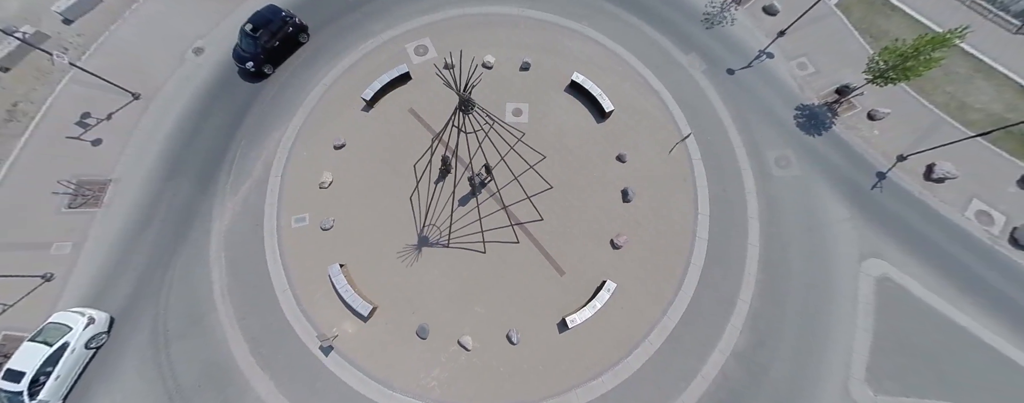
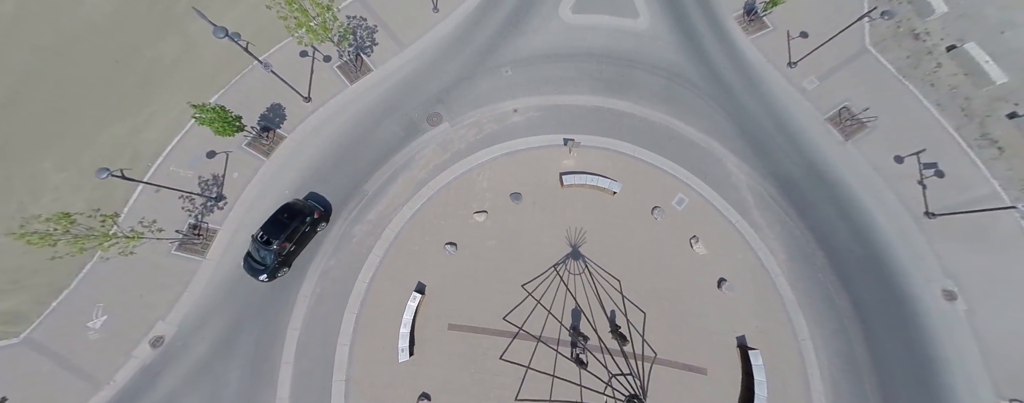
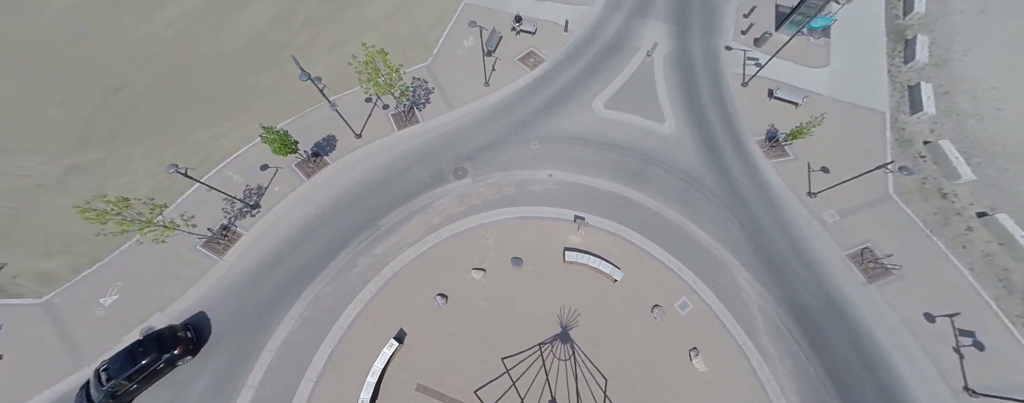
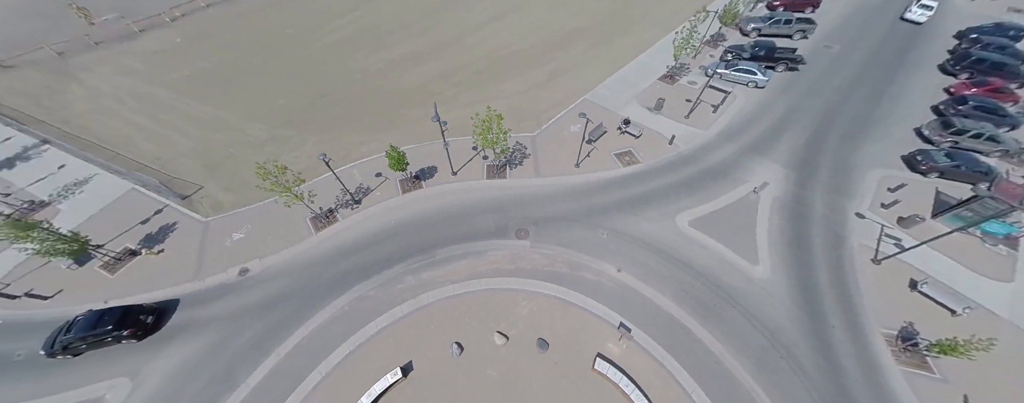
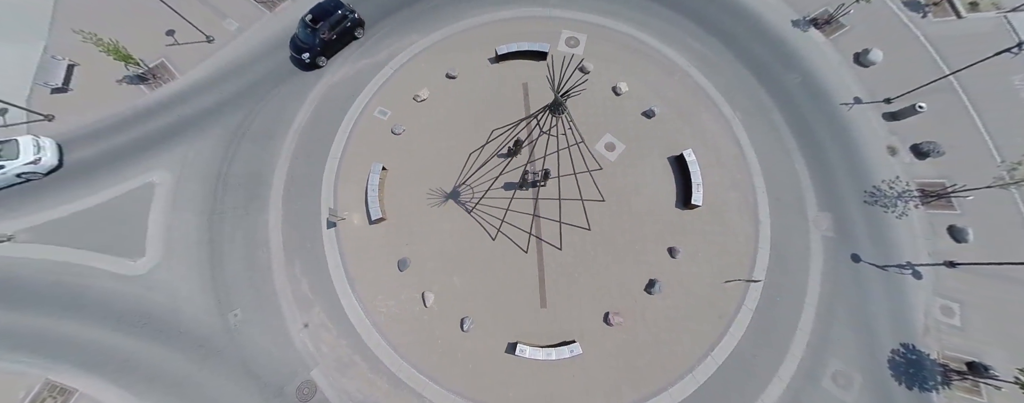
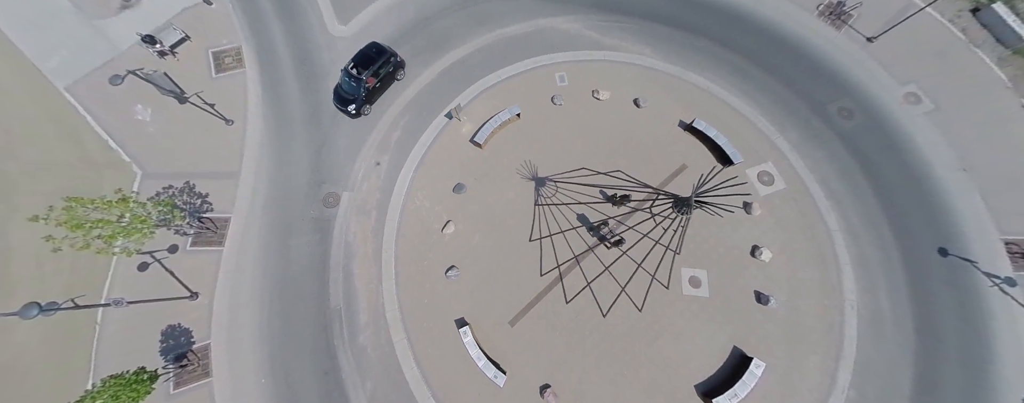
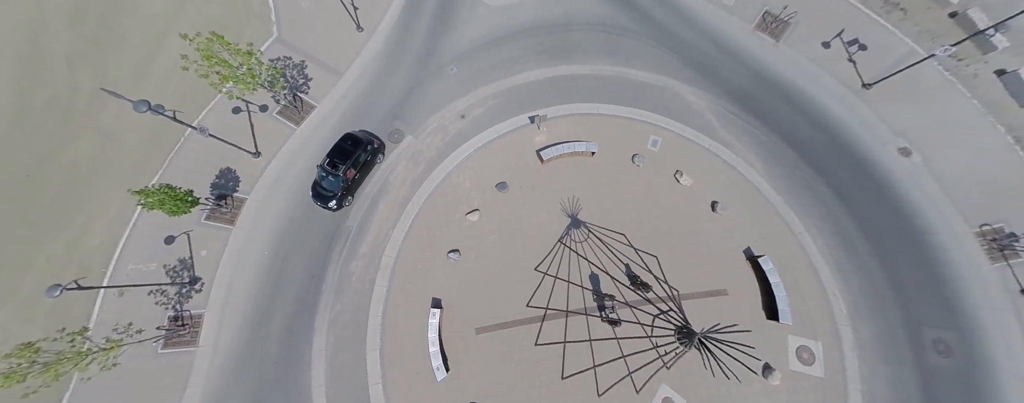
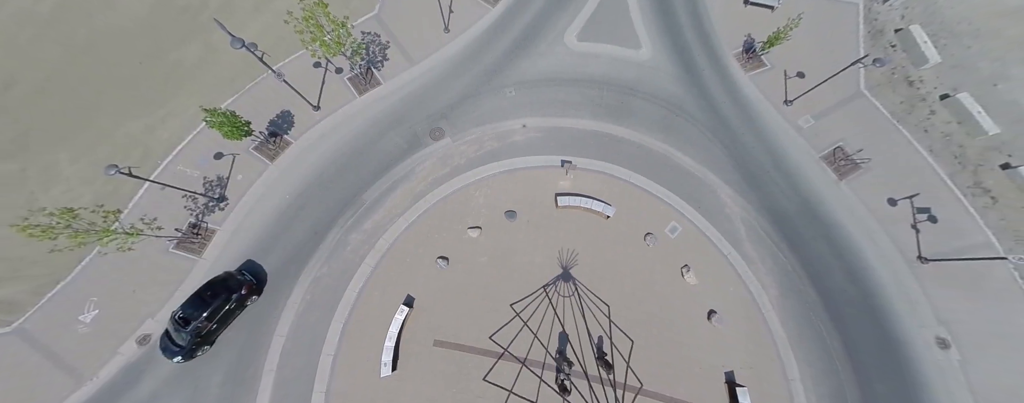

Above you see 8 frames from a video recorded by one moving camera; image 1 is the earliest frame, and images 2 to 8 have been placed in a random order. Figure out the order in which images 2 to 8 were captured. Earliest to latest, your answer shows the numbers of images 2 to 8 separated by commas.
5, 6, 7, 2, 8, 3, 4
